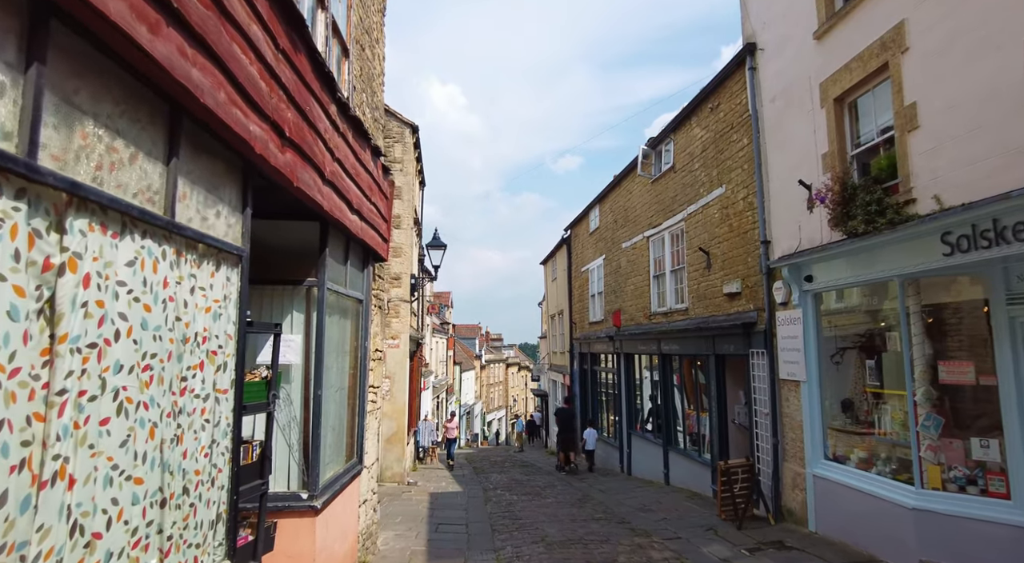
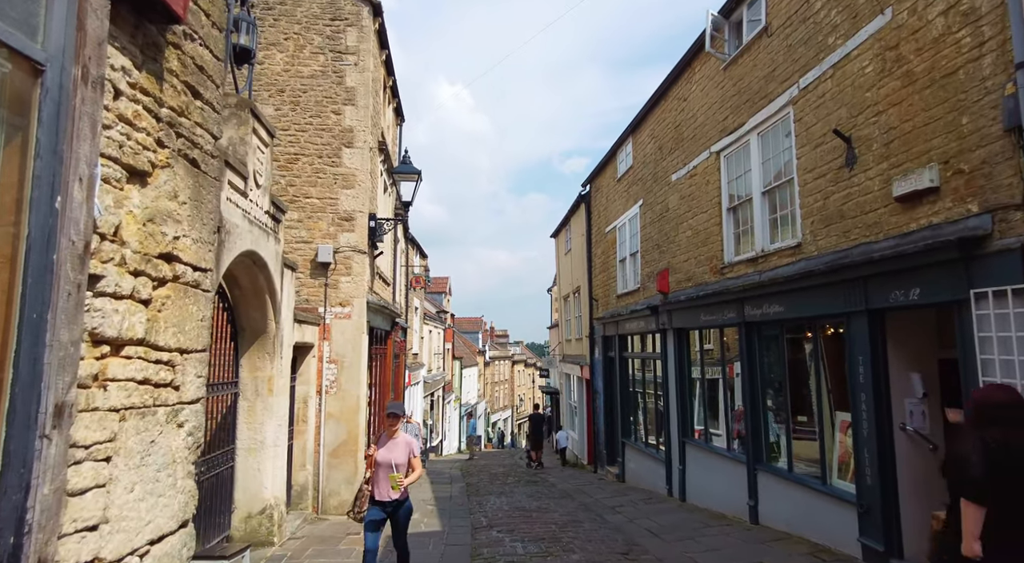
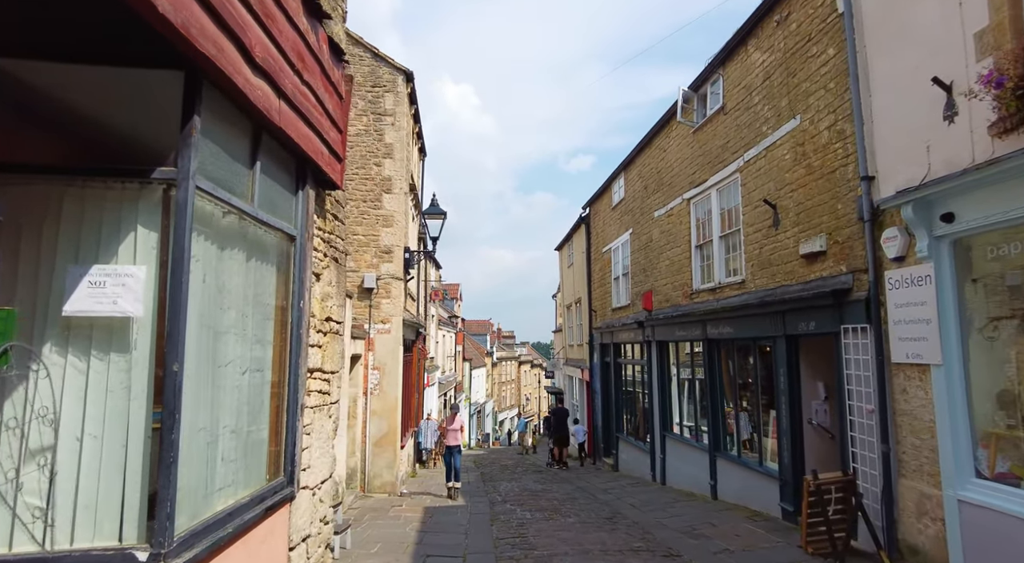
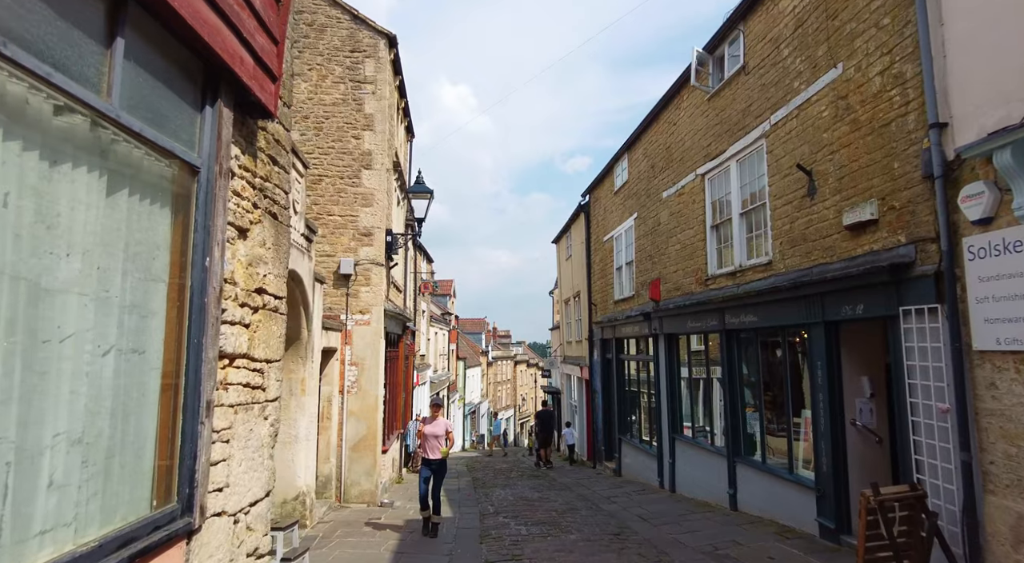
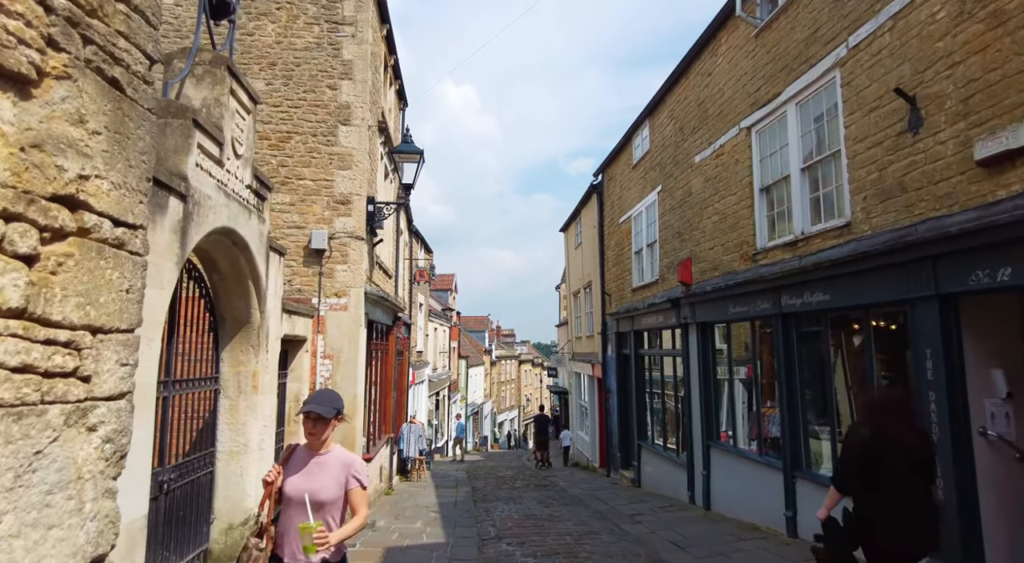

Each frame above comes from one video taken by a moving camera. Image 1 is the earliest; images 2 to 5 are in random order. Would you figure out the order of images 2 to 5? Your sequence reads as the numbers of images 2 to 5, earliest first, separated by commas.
3, 4, 2, 5
